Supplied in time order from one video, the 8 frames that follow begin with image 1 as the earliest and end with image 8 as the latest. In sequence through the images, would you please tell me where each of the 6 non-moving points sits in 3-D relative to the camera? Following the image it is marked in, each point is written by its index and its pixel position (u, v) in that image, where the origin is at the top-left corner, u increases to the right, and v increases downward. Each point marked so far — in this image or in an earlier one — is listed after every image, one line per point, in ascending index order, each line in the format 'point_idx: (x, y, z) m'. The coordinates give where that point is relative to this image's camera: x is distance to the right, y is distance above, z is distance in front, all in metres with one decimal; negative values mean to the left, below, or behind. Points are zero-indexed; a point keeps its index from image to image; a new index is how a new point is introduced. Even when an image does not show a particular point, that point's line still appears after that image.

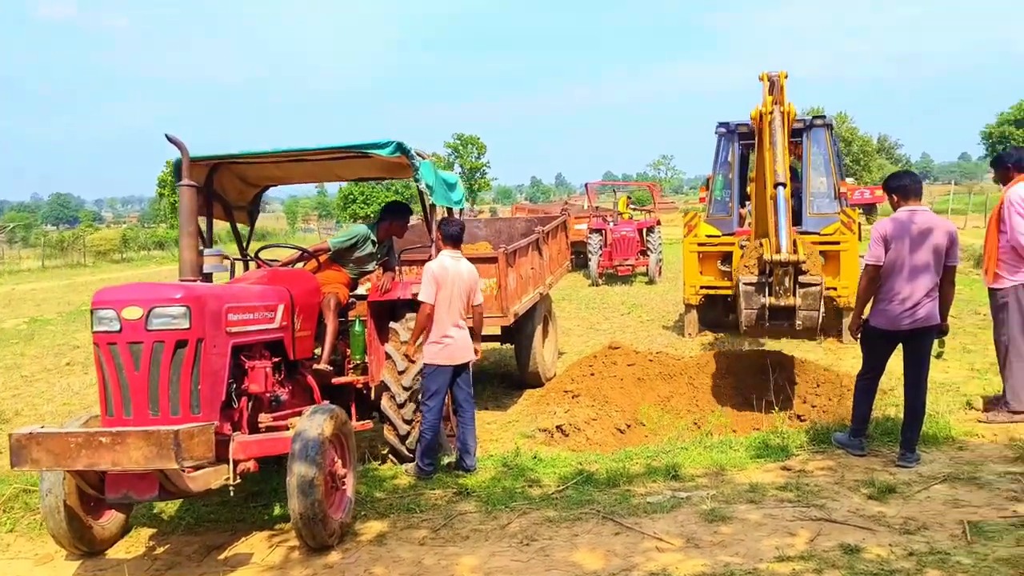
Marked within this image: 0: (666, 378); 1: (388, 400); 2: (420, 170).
0: (+1.4, -0.8, +7.9) m
1: (-0.8, -0.7, +5.1) m
2: (-0.6, +0.7, +5.2) m
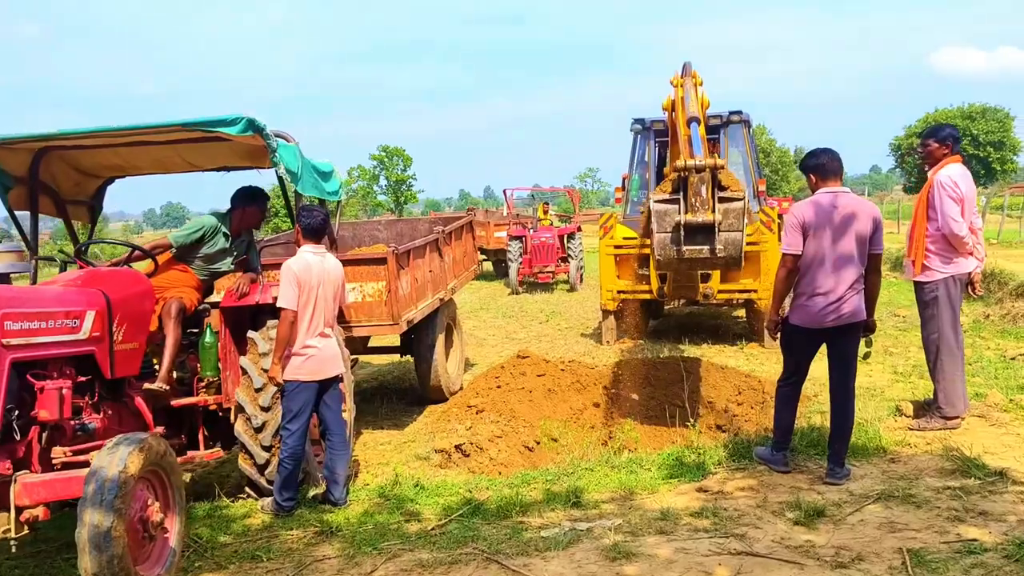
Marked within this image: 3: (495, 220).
0: (+0.6, -0.9, +7.3) m
1: (-1.4, -0.7, +4.4) m
2: (-1.3, +0.7, +4.4) m
3: (-0.4, +1.6, +19.9) m
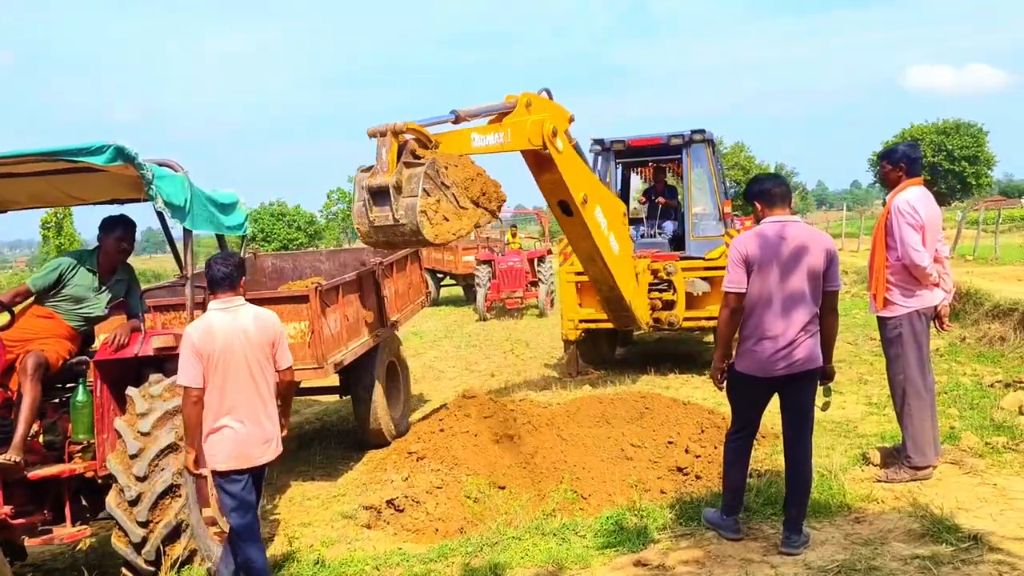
0: (+0.1, -1.1, +6.7) m
1: (-1.8, -0.9, +3.8) m
2: (-1.7, +0.5, +3.9) m
3: (-1.1, +1.0, +19.4) m
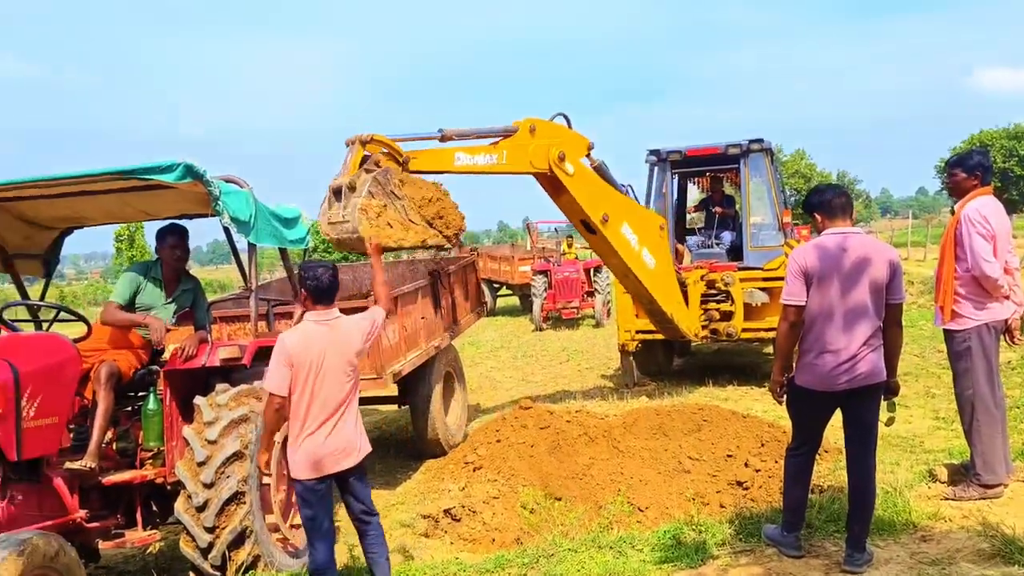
0: (+0.6, -1.2, +6.7) m
1: (-1.5, -1.0, +3.9) m
2: (-1.4, +0.4, +4.1) m
3: (+0.2, +0.8, +19.5) m
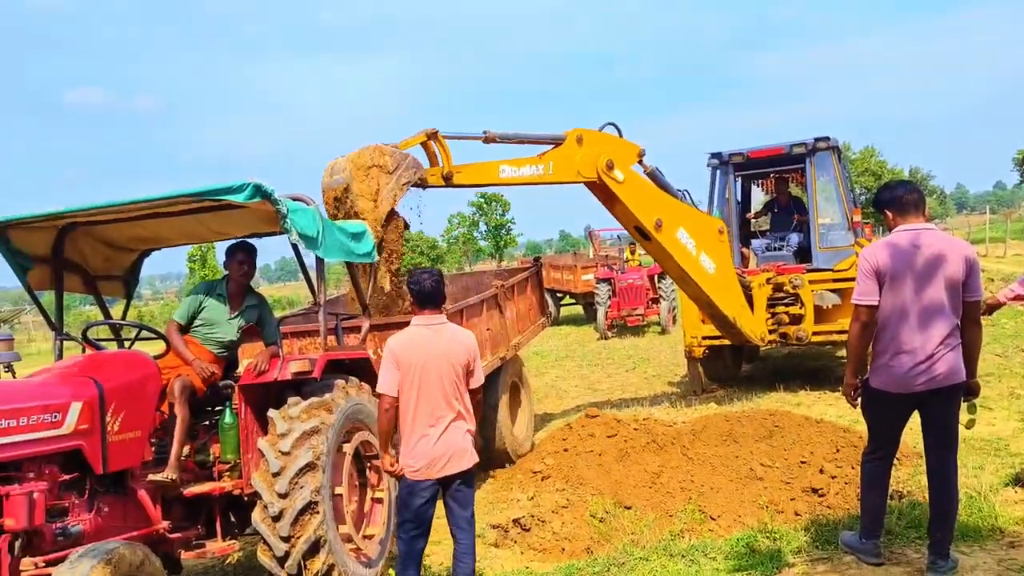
0: (+1.1, -1.3, +6.7) m
1: (-1.2, -1.1, +4.0) m
2: (-1.1, +0.4, +4.2) m
3: (+1.6, +0.6, +19.4) m
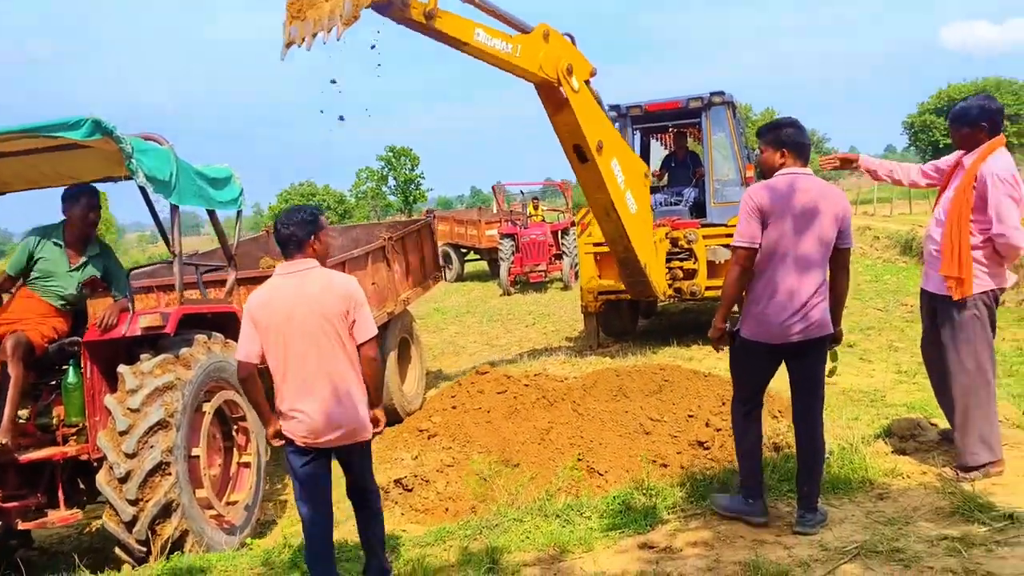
0: (+0.3, -0.9, +6.6) m
1: (-1.8, -0.8, +3.7) m
2: (-1.7, +0.6, +3.8) m
3: (-0.6, +1.6, +19.2) m
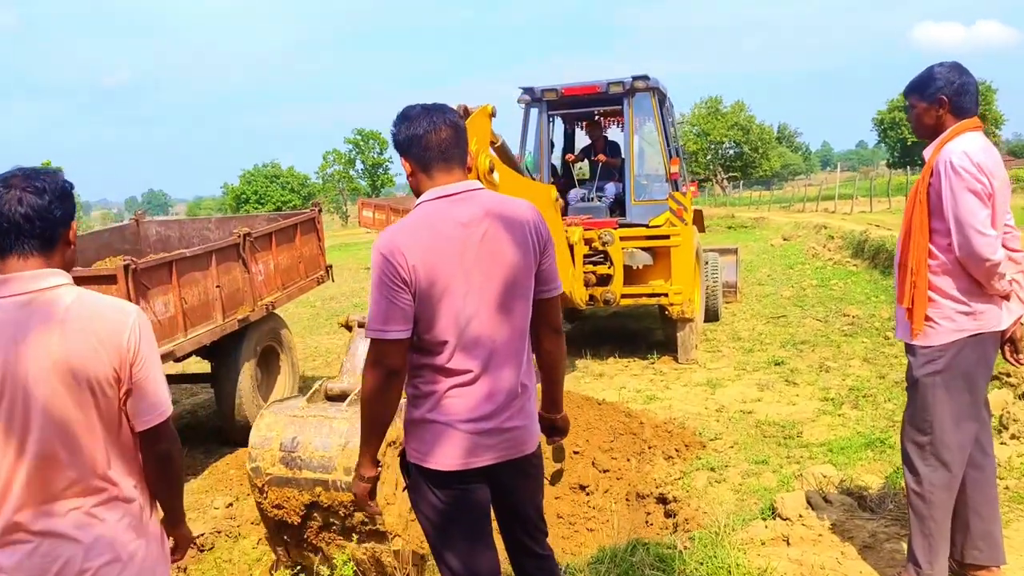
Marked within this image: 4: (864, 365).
0: (-0.7, -1.0, +5.6) m
1: (-2.7, -0.9, +2.6) m
2: (-2.5, +0.5, +2.7) m
3: (-1.9, +1.7, +18.1) m
4: (+3.2, -0.7, +7.6) m
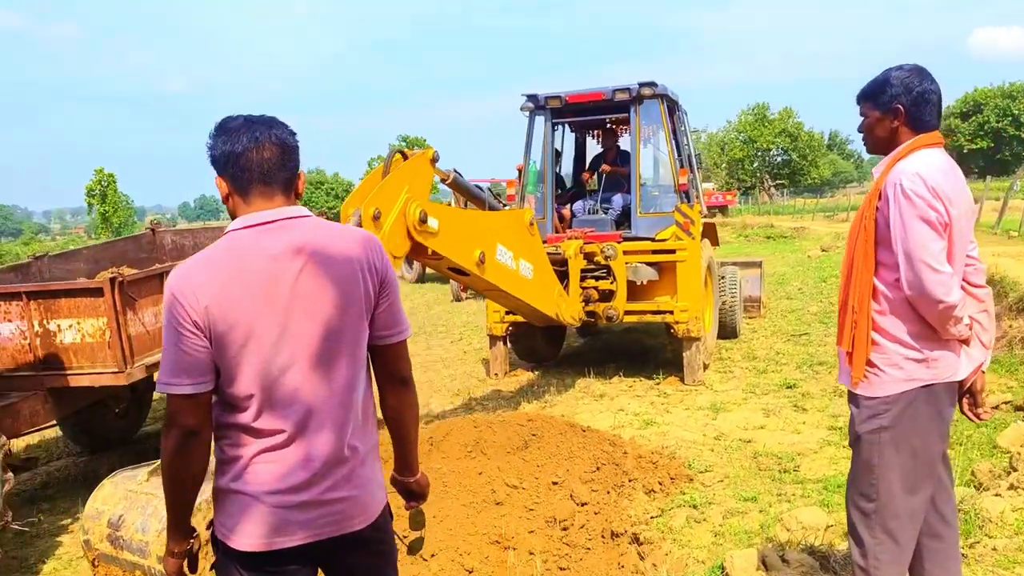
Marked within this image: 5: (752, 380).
0: (-0.9, -1.1, +5.3) m
1: (-3.0, -1.0, +2.4) m
2: (-2.8, +0.4, +2.5) m
3: (-1.4, +1.5, +17.9) m
4: (+3.1, -0.9, +7.1) m
5: (+2.2, -0.9, +7.9) m
